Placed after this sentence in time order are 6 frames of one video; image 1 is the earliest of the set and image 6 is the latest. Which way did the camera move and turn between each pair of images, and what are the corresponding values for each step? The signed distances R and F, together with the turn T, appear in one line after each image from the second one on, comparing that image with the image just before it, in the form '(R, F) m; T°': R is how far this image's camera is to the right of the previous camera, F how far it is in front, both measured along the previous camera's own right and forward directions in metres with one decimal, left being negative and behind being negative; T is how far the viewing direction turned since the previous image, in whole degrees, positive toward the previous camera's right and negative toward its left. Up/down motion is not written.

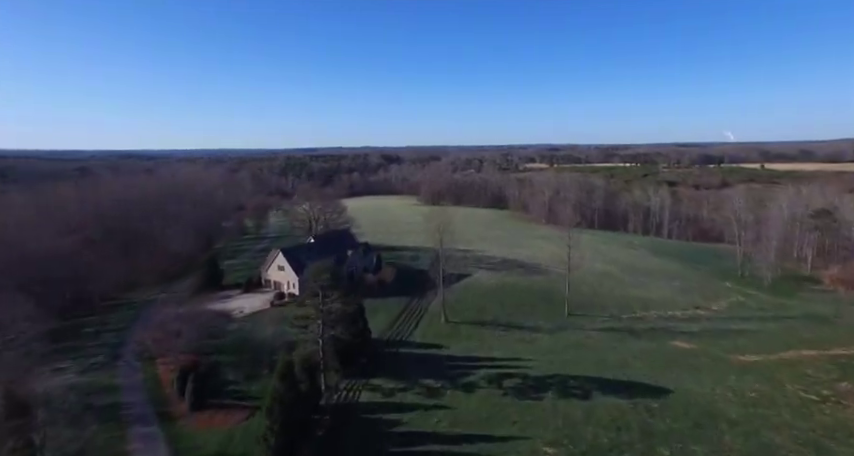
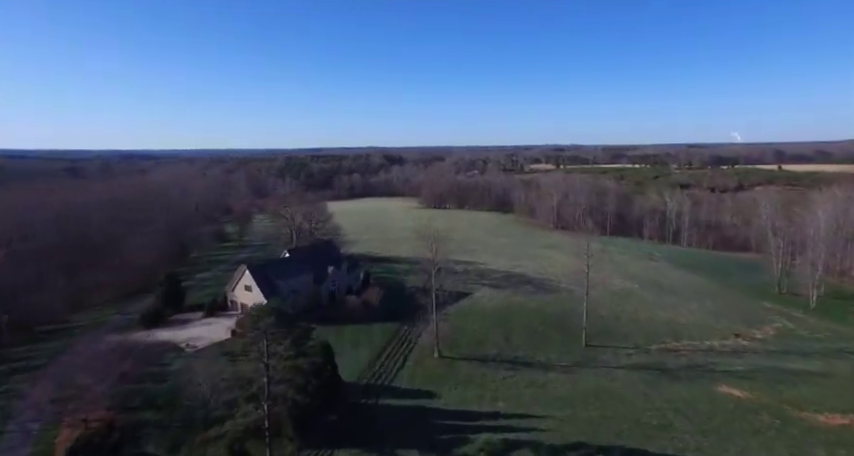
(+0.7, +4.9) m; 0°
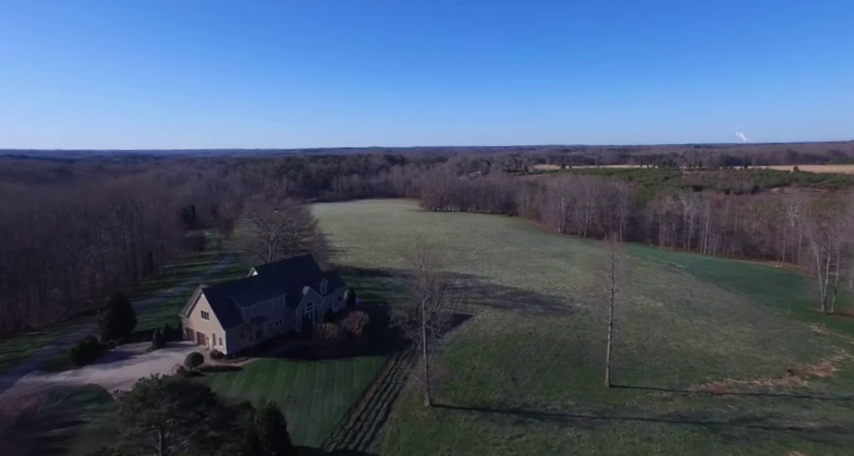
(+0.6, +4.6) m; 0°
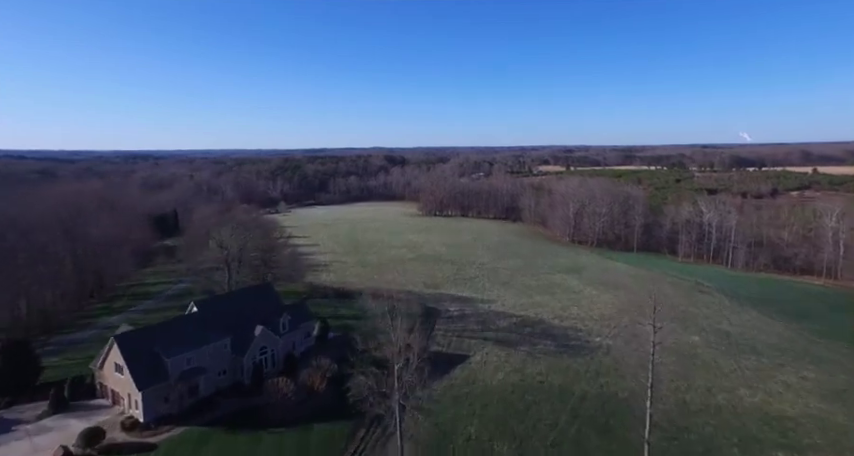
(+0.8, +5.4) m; 0°
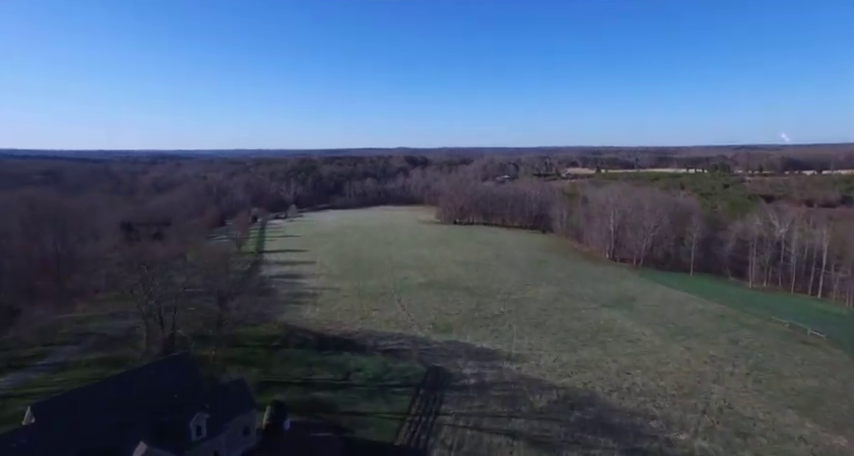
(+0.7, +8.5) m; -3°
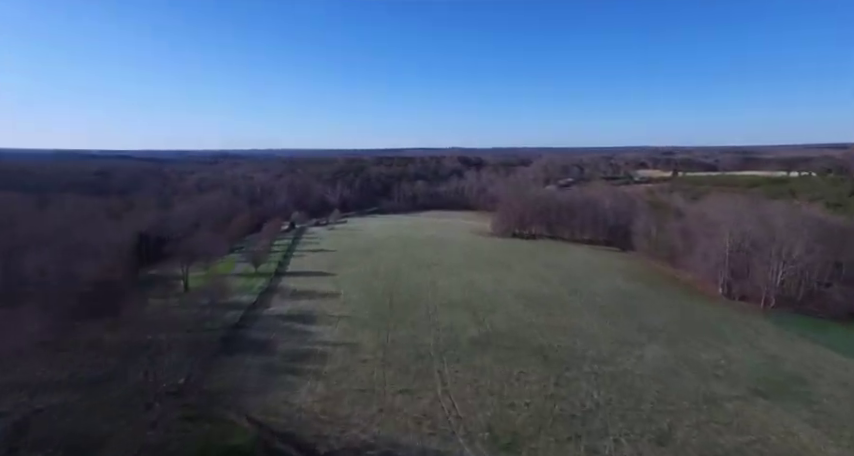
(-0.1, +11.0) m; -6°
